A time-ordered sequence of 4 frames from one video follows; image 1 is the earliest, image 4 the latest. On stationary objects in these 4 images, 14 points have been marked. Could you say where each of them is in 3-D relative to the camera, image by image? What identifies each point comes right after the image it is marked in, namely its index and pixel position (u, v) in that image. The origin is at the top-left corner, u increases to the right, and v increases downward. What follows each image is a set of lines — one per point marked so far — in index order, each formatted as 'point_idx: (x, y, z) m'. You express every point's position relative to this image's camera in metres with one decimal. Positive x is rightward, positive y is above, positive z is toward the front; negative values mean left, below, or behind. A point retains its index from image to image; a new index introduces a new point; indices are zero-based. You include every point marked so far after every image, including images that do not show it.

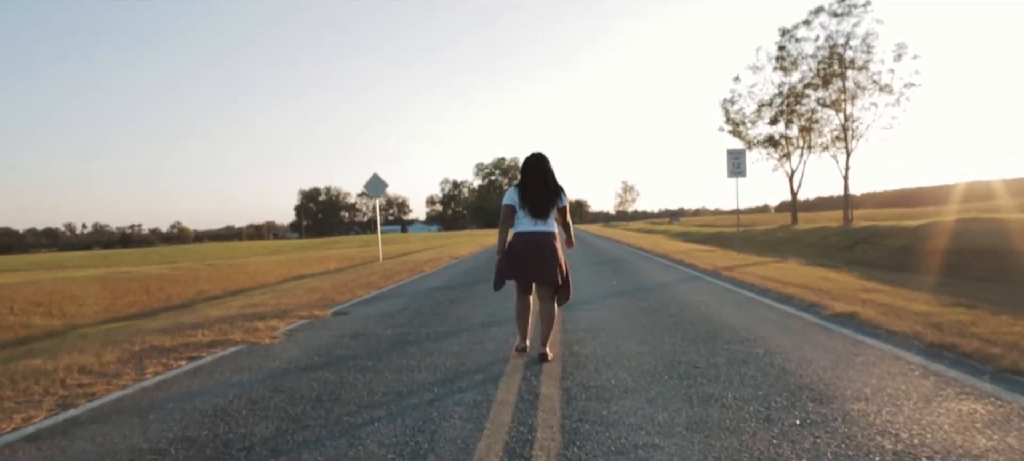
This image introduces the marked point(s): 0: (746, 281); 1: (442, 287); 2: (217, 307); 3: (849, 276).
0: (+5.0, -1.0, +18.0) m
1: (-1.4, -1.2, +17.9) m
2: (-5.7, -1.5, +16.3) m
3: (+7.8, -1.0, +19.7) m
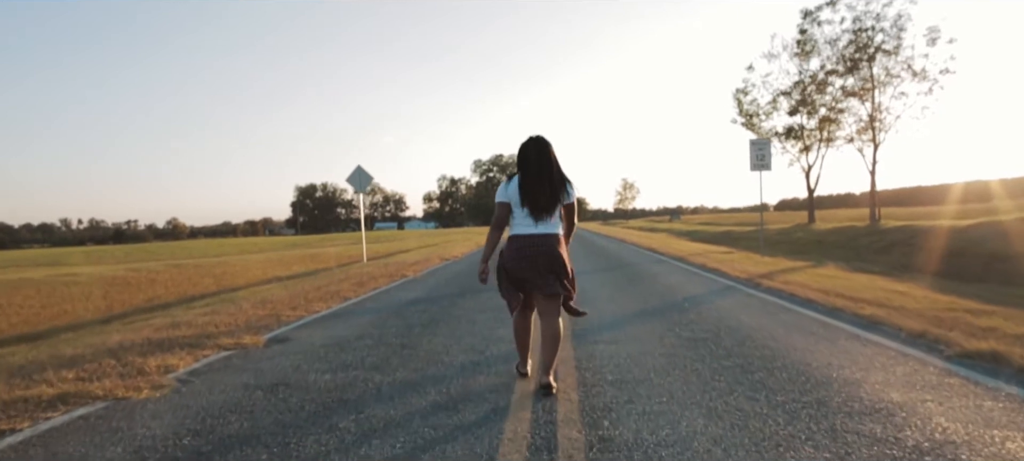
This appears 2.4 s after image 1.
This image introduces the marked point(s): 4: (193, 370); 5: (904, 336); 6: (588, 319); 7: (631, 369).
0: (+4.9, -1.1, +14.6) m
1: (-1.5, -1.2, +14.5) m
2: (-5.8, -1.4, +12.9) m
3: (+7.7, -1.1, +16.3) m
4: (-3.1, -1.4, +8.2) m
5: (+4.3, -1.2, +9.3) m
6: (+1.0, -1.1, +11.0) m
7: (+1.0, -1.2, +7.4) m
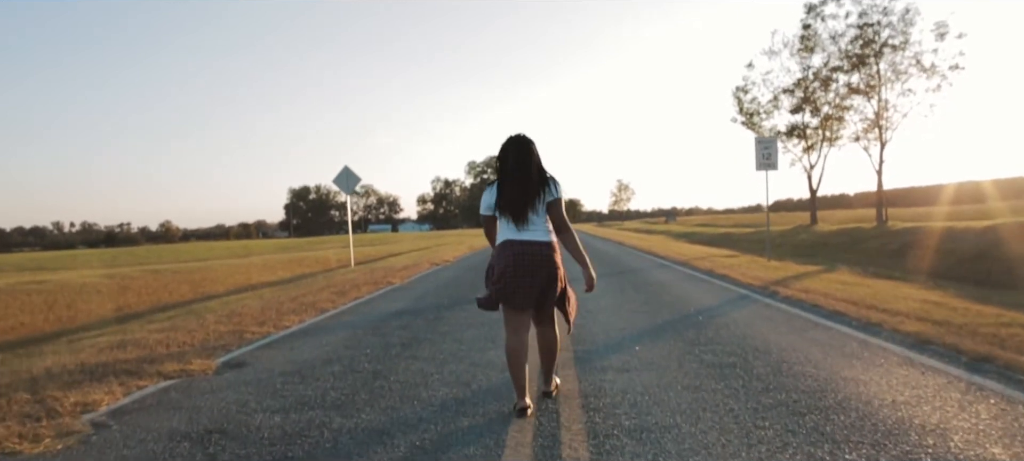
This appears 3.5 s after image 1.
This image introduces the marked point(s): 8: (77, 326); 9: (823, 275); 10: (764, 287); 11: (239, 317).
0: (+4.8, -1.1, +13.2) m
1: (-1.6, -1.3, +13.1) m
2: (-5.9, -1.5, +11.5) m
3: (+7.6, -1.1, +15.0) m
4: (-3.2, -1.4, +6.8) m
5: (+4.2, -1.2, +7.9) m
6: (+0.9, -1.2, +9.6) m
7: (+1.0, -1.3, +6.0) m
8: (-8.8, -1.9, +17.2) m
9: (+7.1, -1.0, +19.4) m
10: (+4.7, -1.1, +16.0) m
11: (-4.4, -1.4, +13.5) m
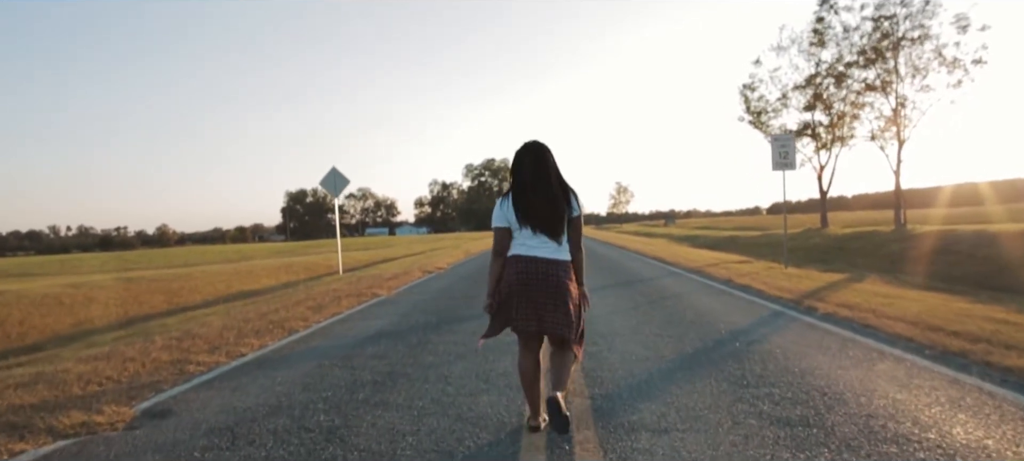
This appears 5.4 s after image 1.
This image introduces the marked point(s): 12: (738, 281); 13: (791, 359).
0: (+4.8, -1.2, +11.3) m
1: (-1.6, -1.4, +11.1) m
2: (-5.9, -1.6, +9.5) m
3: (+7.6, -1.2, +13.1) m
4: (-3.2, -1.5, +4.9) m
5: (+4.2, -1.3, +6.0) m
6: (+0.9, -1.3, +7.7) m
7: (+1.0, -1.3, +4.0) m
8: (-8.8, -2.1, +15.2) m
9: (+7.1, -1.1, +17.5) m
10: (+4.7, -1.2, +14.1) m
11: (-4.4, -1.5, +11.6) m
12: (+5.1, -1.1, +19.1) m
13: (+2.8, -1.3, +8.6) m
